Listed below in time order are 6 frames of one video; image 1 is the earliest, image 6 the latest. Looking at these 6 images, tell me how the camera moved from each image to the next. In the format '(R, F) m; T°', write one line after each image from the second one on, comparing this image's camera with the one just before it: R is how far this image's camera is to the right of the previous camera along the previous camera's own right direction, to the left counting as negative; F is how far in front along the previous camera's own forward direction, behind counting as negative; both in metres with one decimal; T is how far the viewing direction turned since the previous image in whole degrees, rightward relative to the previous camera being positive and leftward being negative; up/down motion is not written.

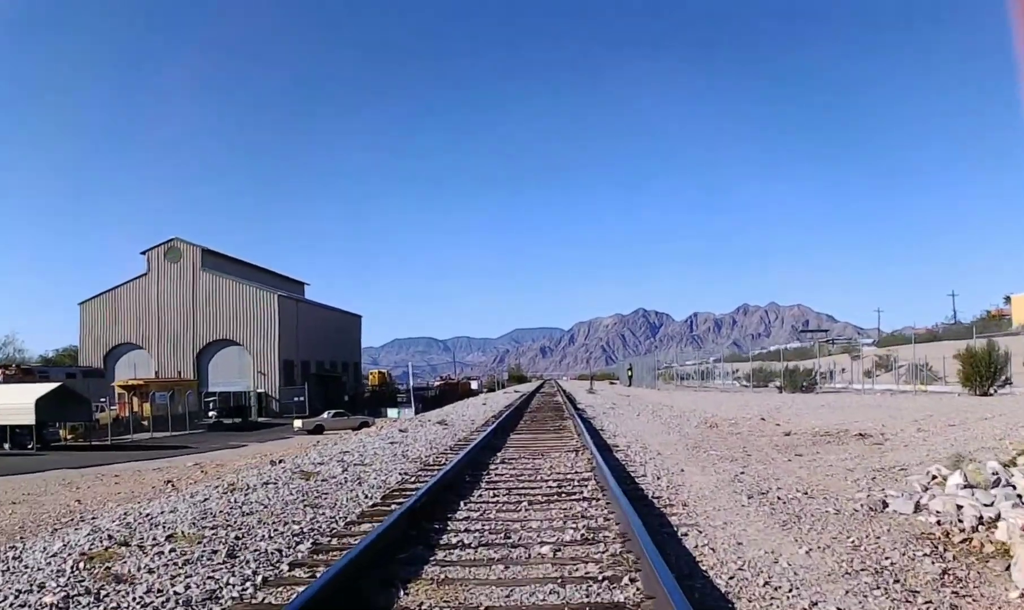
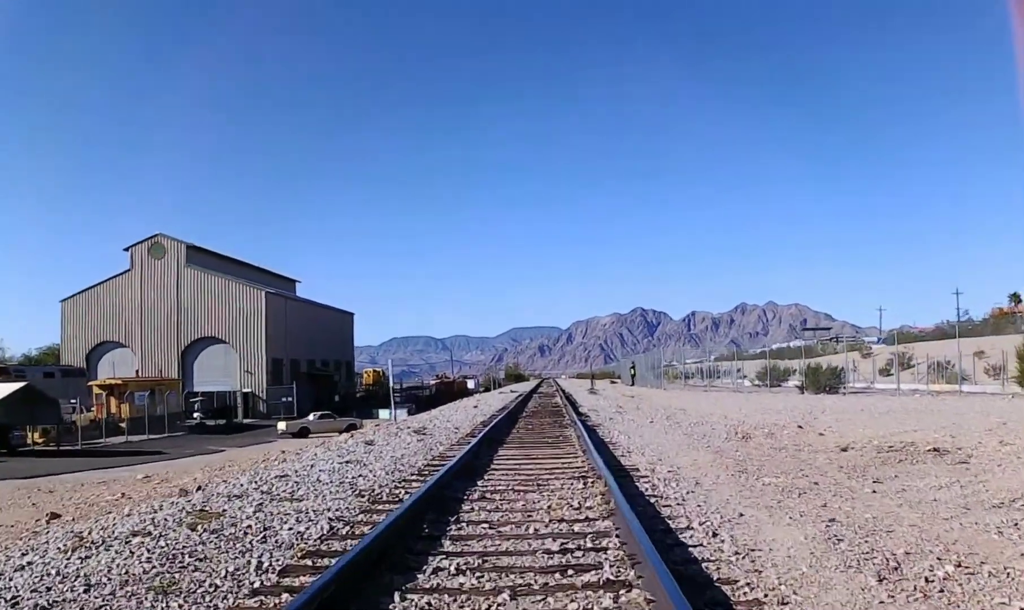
(+0.1, +3.1) m; 0°
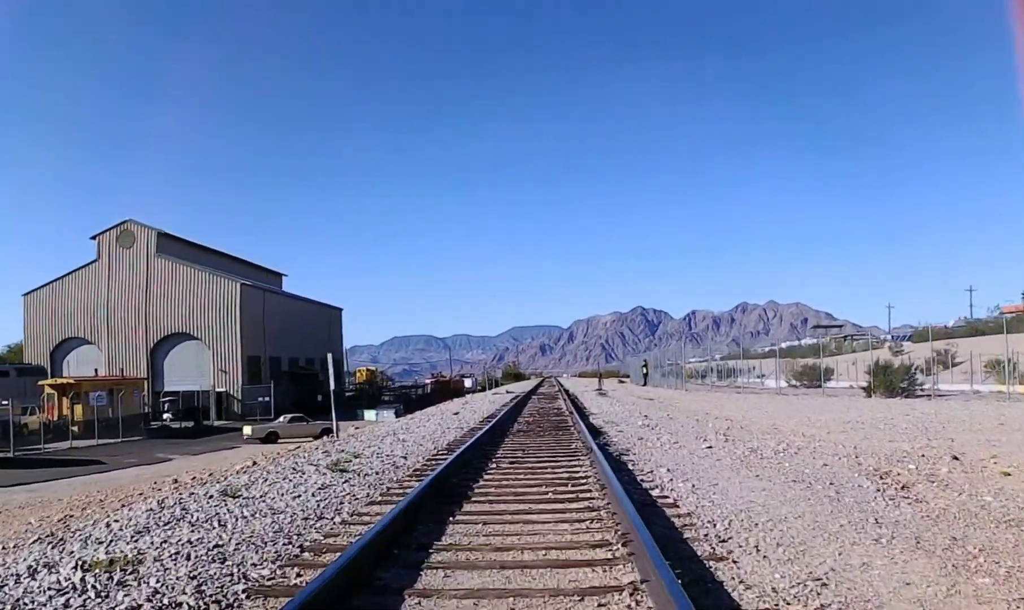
(+0.3, +6.2) m; 0°
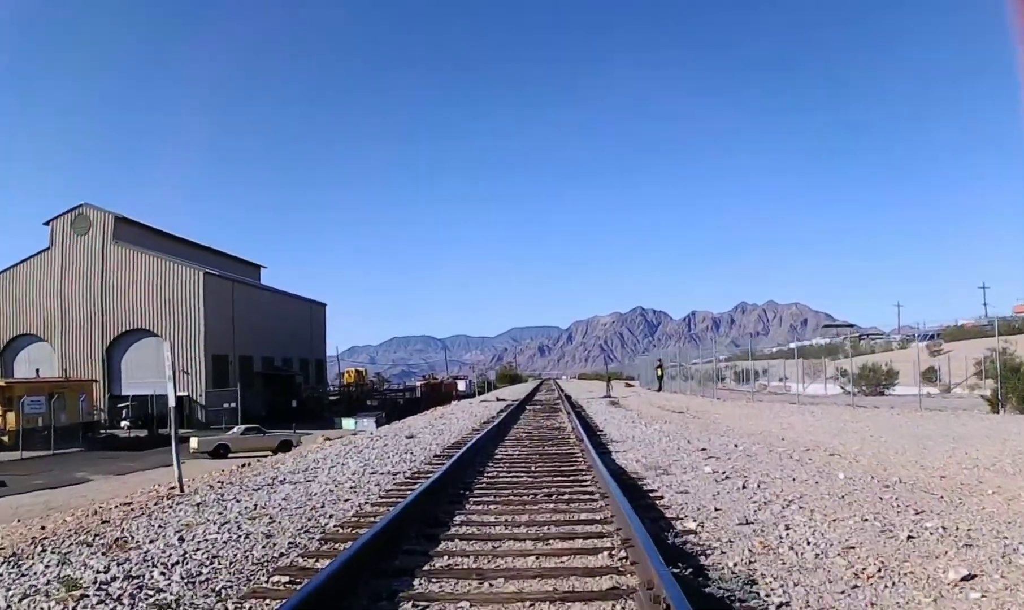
(+0.3, +7.0) m; 0°
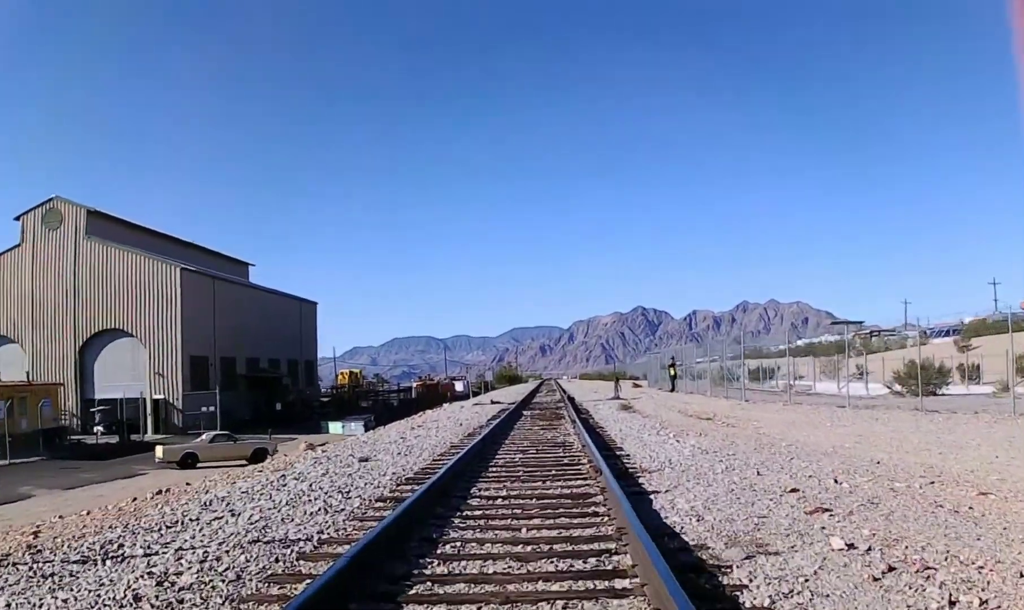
(+0.2, +4.0) m; 0°
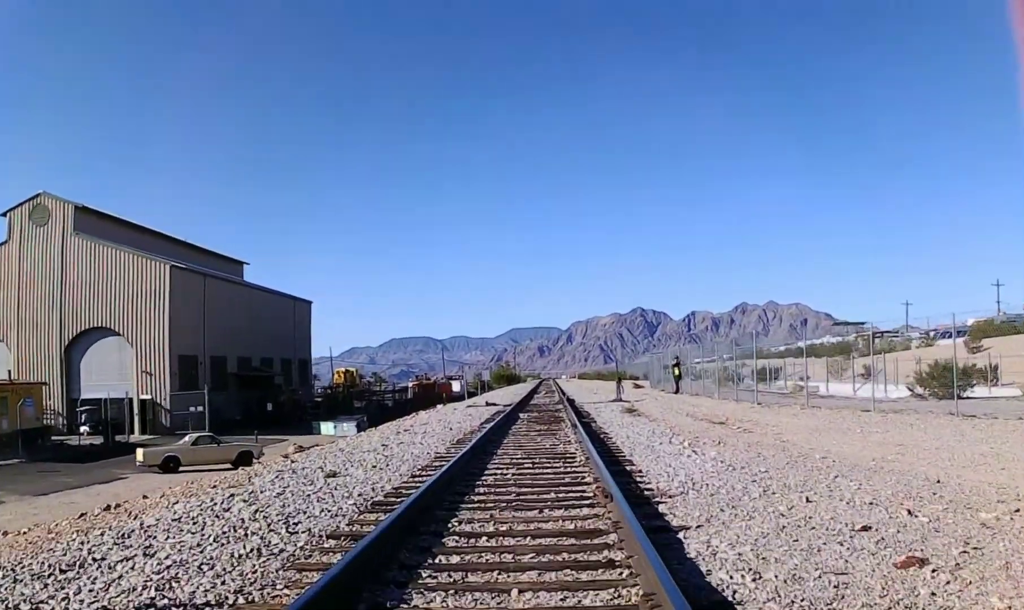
(+0.1, +1.6) m; 0°
